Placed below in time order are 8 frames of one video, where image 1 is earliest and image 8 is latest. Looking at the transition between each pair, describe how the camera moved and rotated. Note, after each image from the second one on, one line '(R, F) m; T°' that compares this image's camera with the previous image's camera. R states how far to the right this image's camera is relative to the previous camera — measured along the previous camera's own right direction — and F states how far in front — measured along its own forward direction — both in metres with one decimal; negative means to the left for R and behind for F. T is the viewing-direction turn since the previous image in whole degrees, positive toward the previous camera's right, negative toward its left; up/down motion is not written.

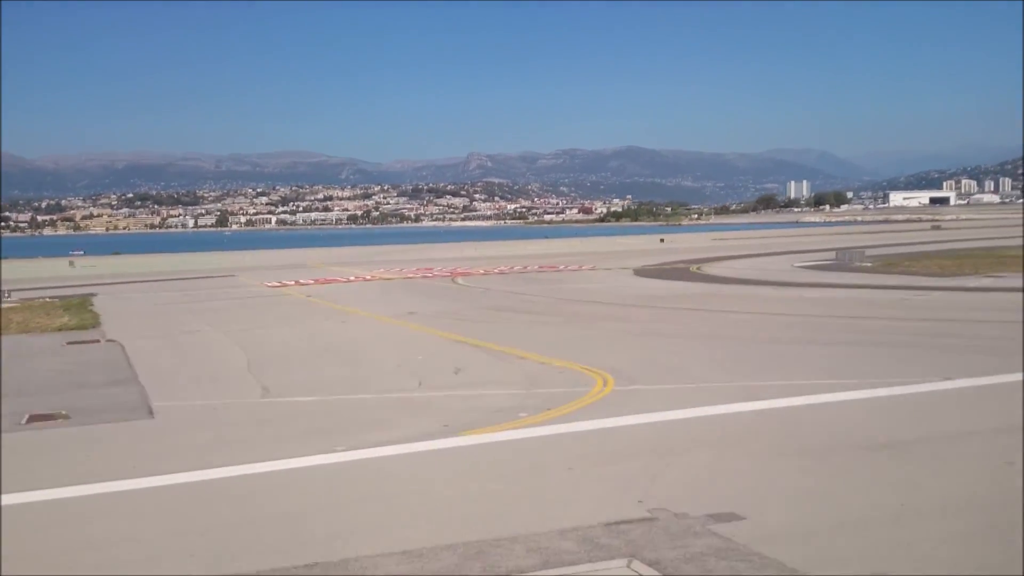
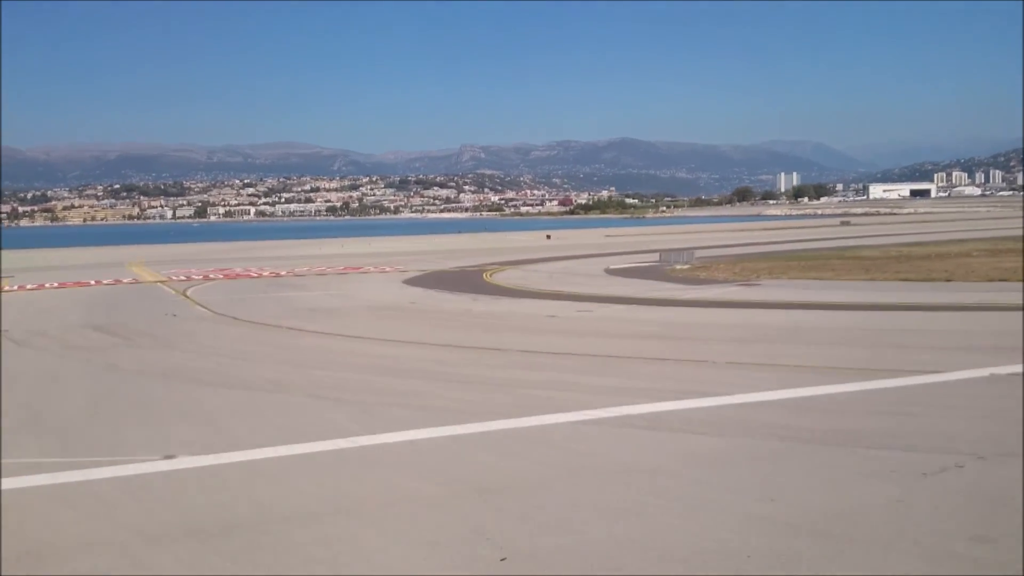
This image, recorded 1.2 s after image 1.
(+1.0, +0.6) m; -2°
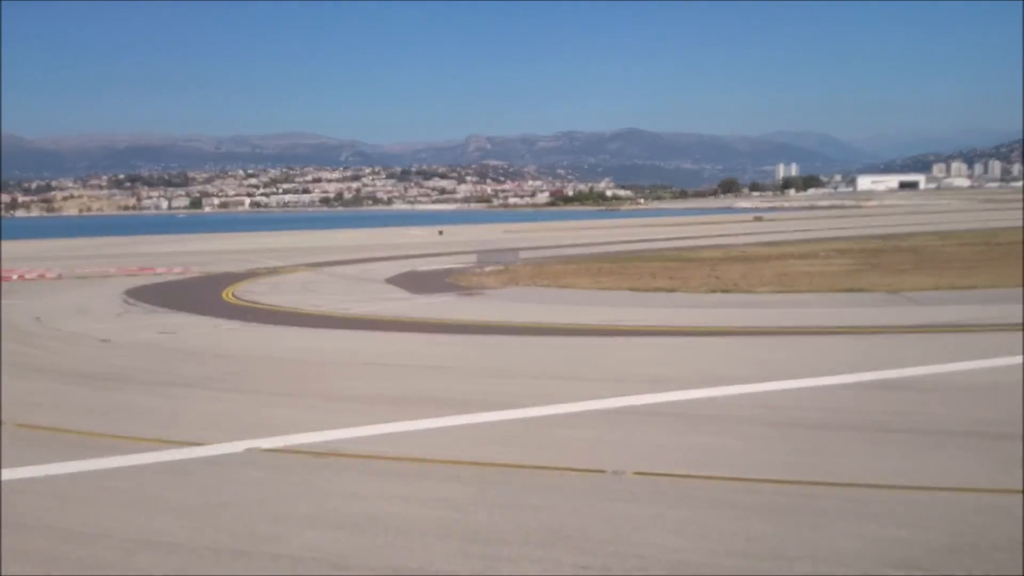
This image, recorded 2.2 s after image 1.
(+1.0, +0.4) m; -2°
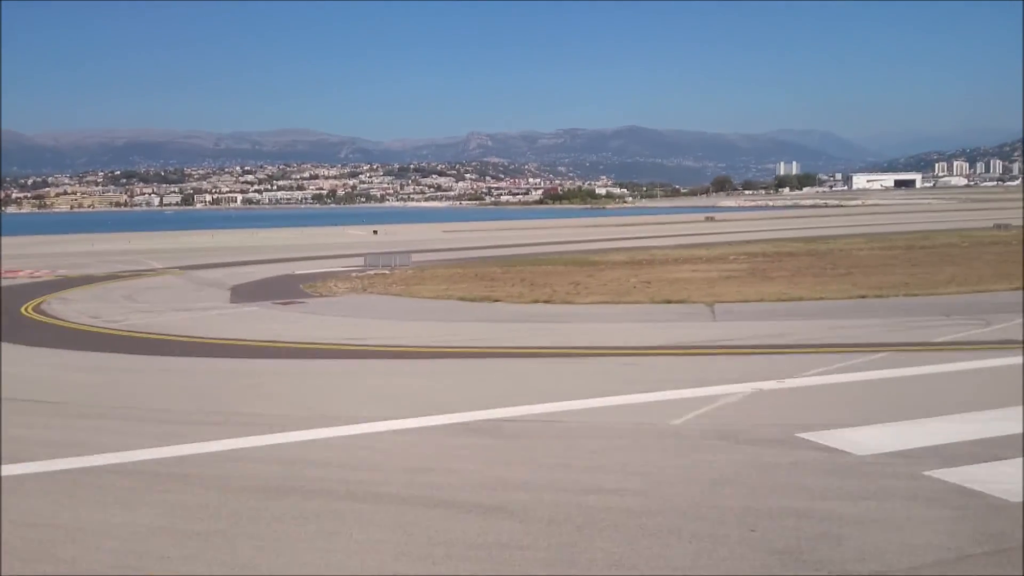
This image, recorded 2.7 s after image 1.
(+0.5, +0.3) m; -1°
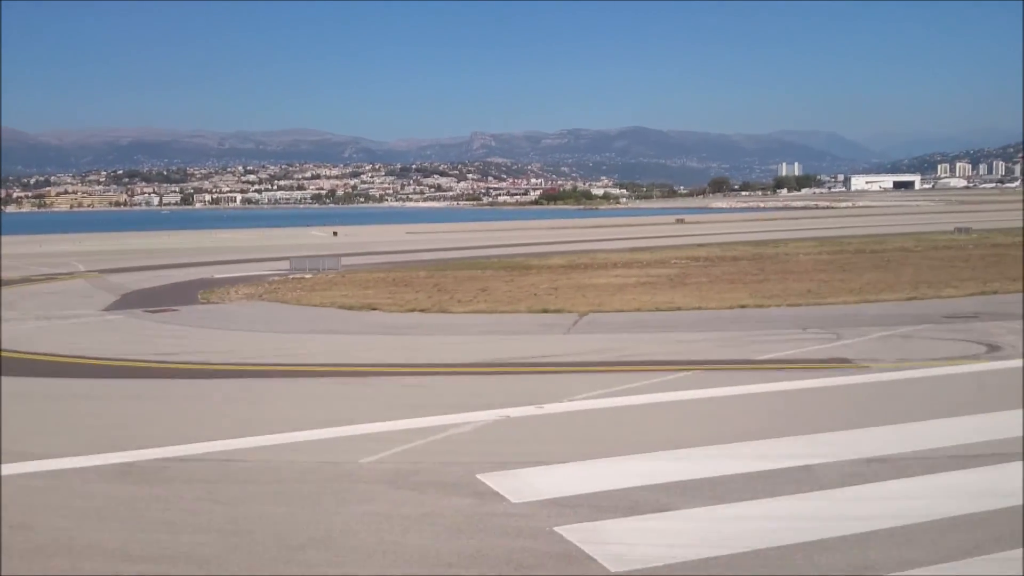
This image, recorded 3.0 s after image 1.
(+0.3, +0.2) m; -1°
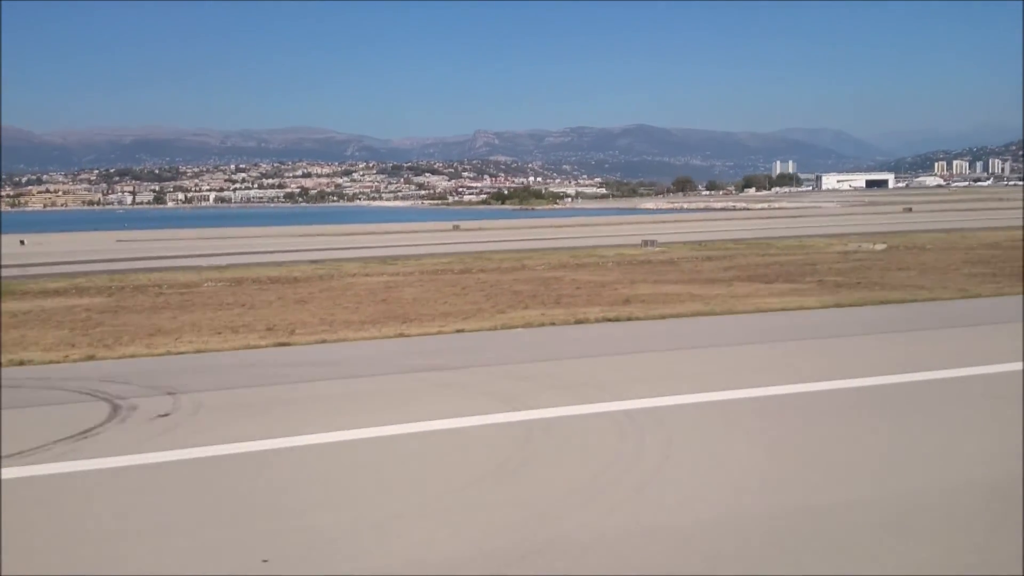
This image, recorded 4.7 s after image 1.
(+1.8, +1.1) m; -4°
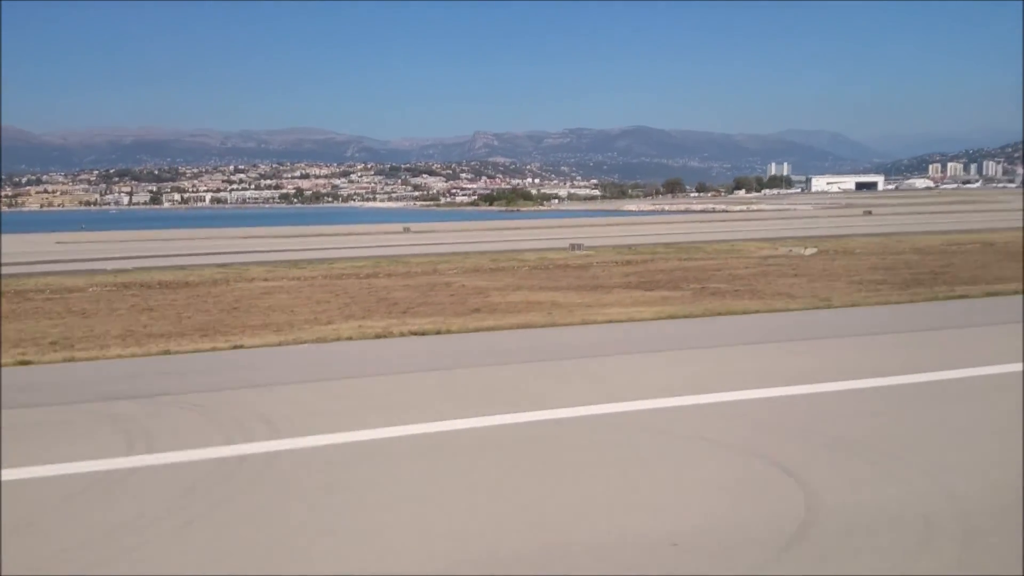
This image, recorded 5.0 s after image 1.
(+0.3, +0.1) m; -1°
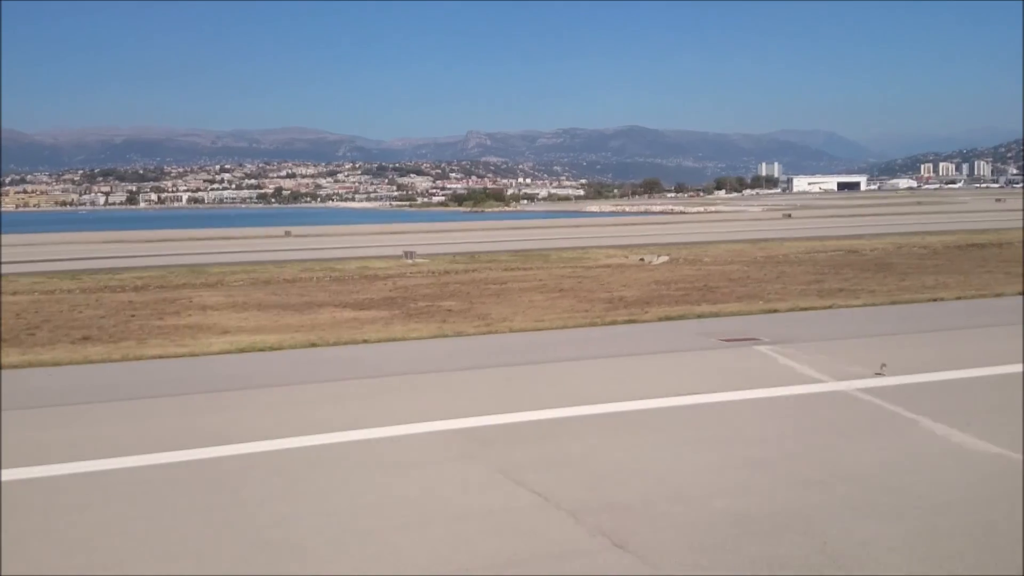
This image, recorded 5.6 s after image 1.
(+0.5, +0.5) m; -1°
